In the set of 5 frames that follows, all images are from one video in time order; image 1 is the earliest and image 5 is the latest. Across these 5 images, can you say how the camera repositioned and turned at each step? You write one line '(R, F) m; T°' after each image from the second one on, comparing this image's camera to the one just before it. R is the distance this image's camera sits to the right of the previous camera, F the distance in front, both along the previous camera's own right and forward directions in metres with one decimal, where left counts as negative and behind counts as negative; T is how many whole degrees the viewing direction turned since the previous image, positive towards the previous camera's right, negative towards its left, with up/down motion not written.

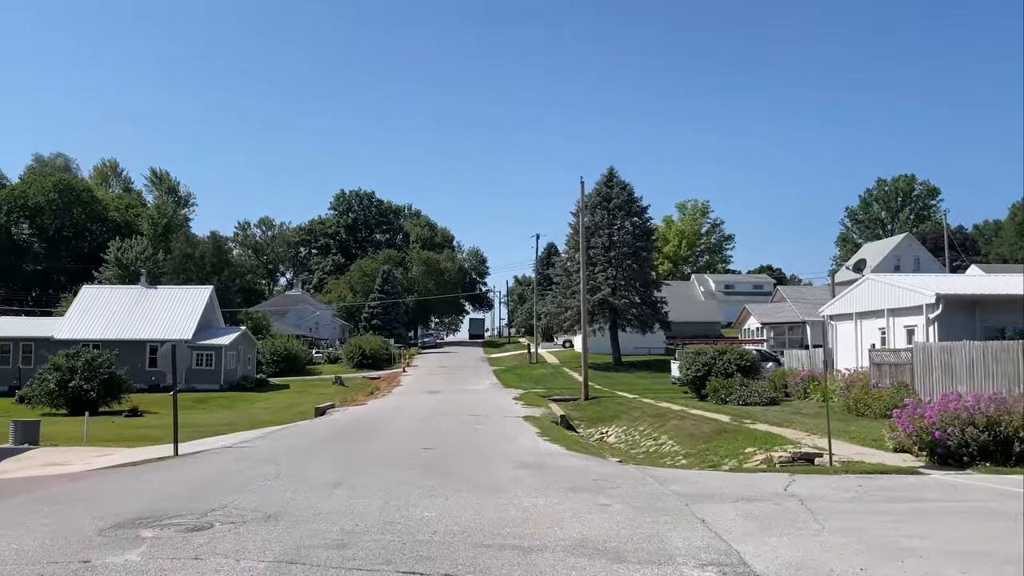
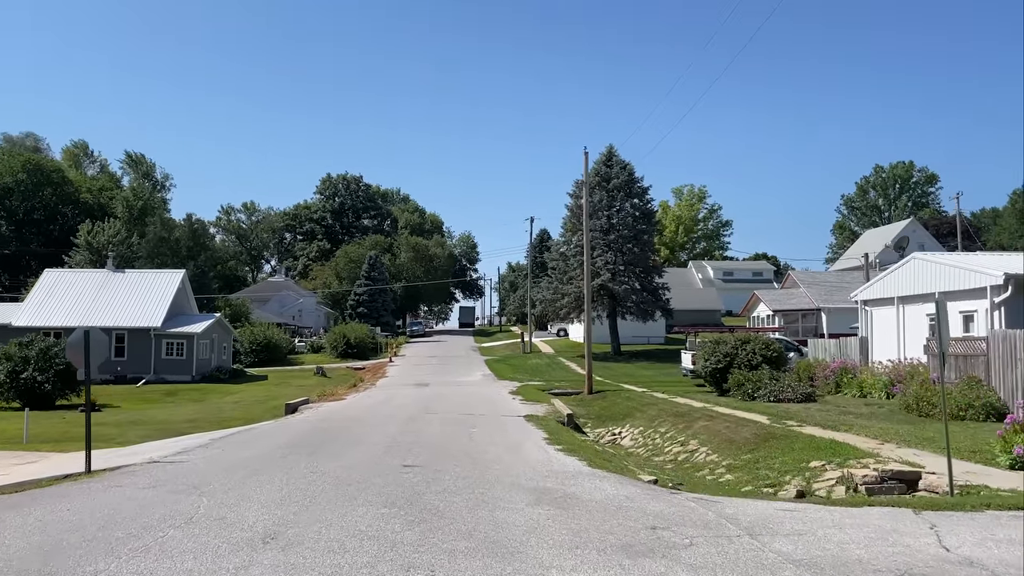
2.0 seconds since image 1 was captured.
(-0.3, +3.2) m; +1°
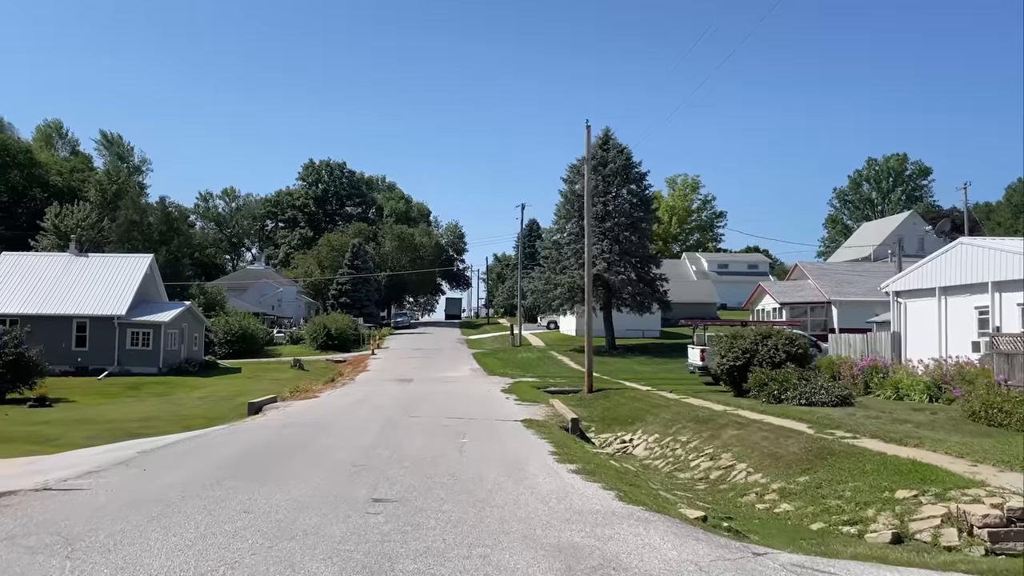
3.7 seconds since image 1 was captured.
(-0.2, +2.7) m; +1°
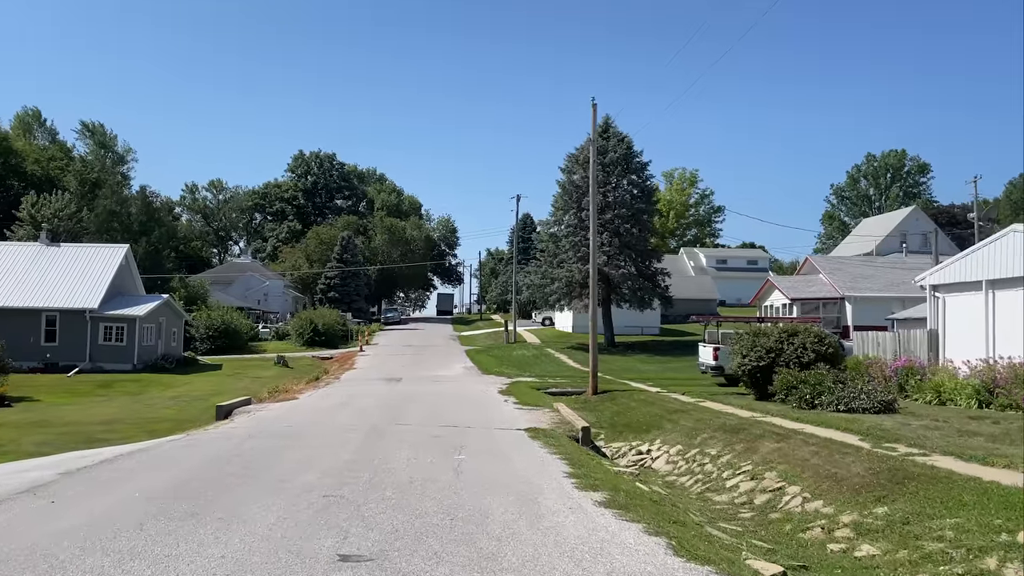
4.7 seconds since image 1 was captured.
(-0.2, +2.2) m; +1°
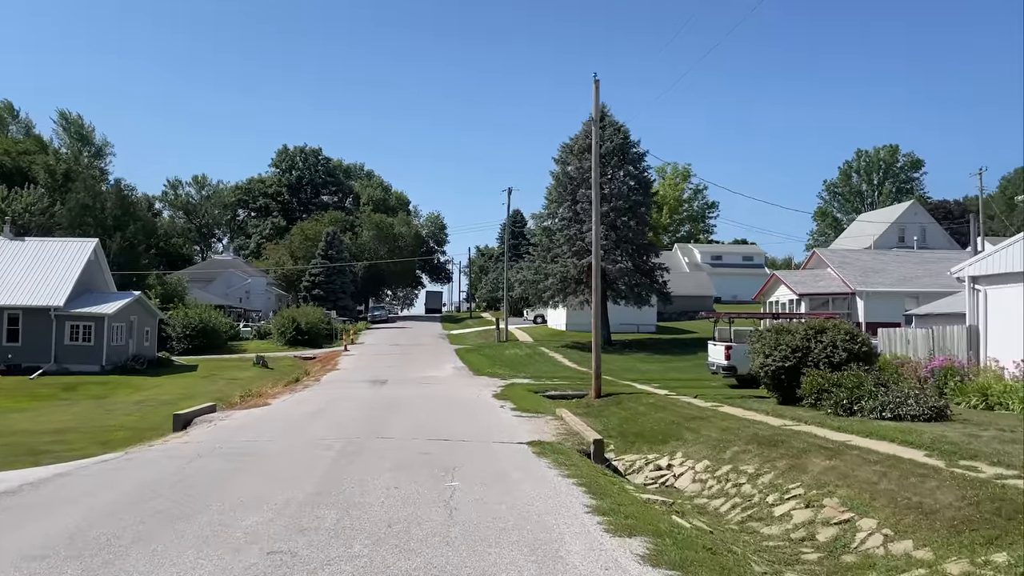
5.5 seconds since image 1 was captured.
(-0.2, +2.1) m; +1°
